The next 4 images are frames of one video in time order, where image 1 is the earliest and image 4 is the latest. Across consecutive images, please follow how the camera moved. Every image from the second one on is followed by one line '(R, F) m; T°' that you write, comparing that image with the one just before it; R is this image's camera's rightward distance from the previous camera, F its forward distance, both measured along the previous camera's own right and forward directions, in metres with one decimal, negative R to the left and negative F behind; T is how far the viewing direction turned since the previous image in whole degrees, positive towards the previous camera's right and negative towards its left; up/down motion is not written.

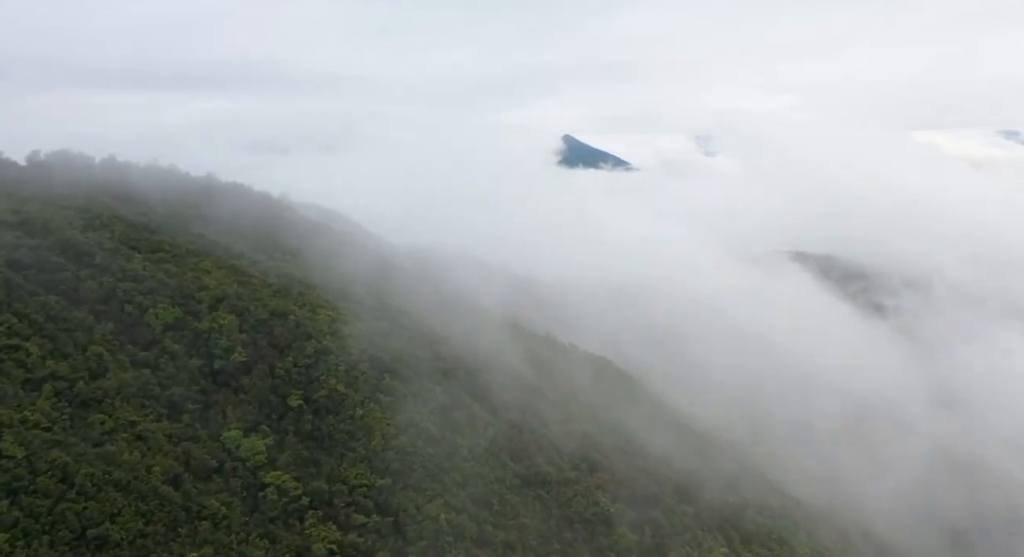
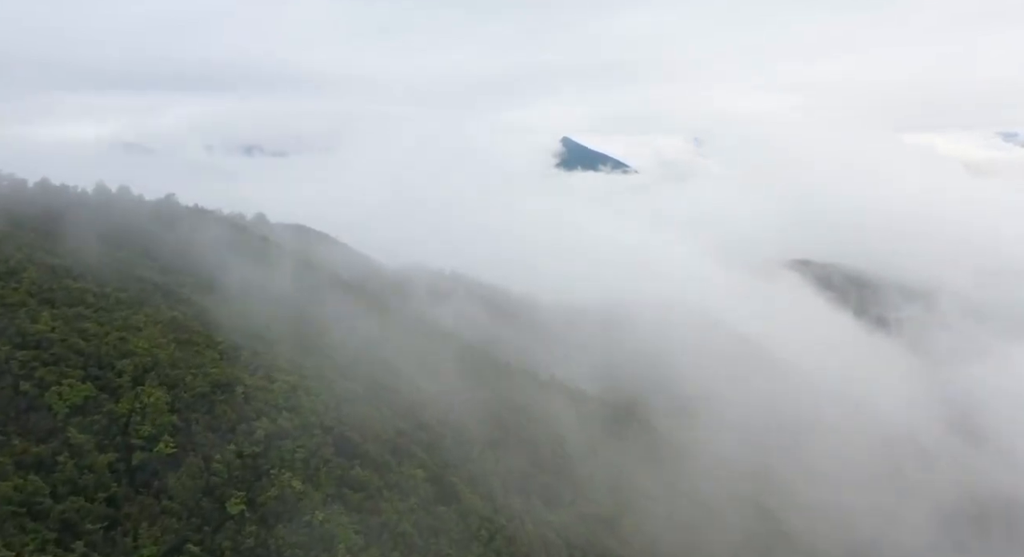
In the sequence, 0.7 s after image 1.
(0.0, +5.3) m; 0°
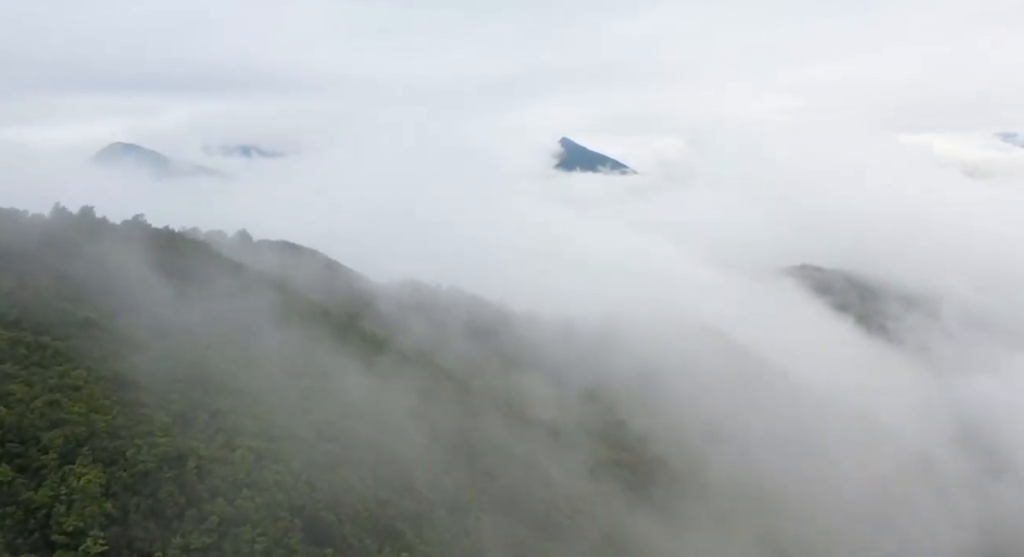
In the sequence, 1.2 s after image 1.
(0.0, +3.4) m; 0°
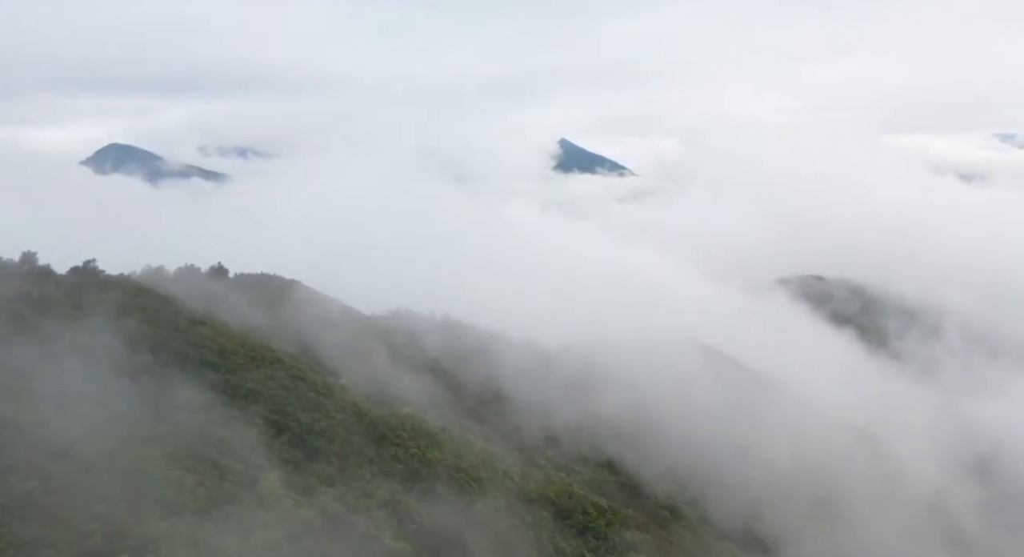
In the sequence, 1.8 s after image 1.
(0.0, +4.2) m; 0°
